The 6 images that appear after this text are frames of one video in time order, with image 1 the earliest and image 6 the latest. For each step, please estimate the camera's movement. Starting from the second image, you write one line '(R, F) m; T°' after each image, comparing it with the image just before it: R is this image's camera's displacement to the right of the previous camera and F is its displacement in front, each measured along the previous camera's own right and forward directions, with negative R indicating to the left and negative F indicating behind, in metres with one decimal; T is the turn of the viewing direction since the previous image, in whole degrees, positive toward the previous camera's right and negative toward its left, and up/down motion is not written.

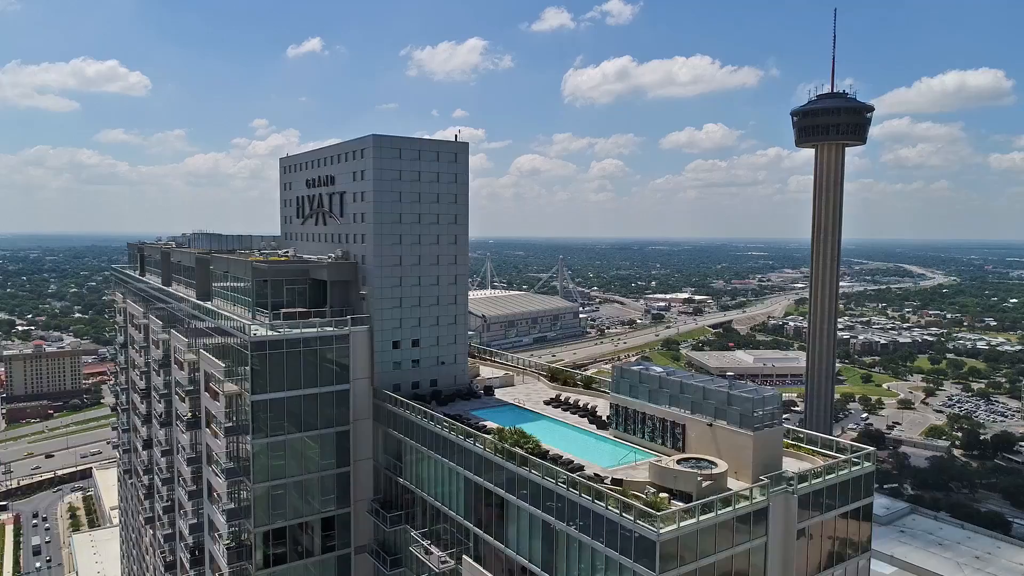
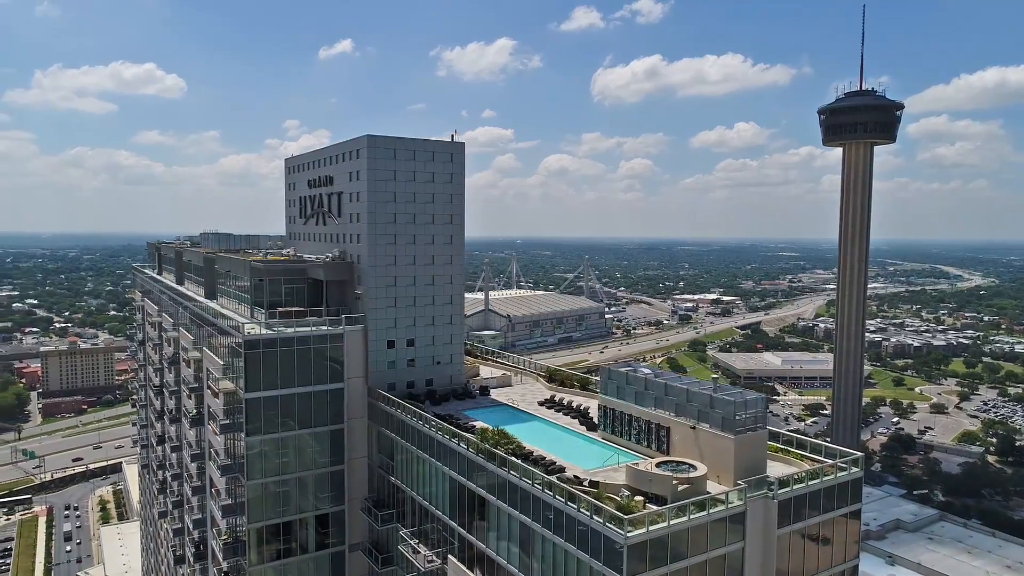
(+1.8, +0.1) m; -2°
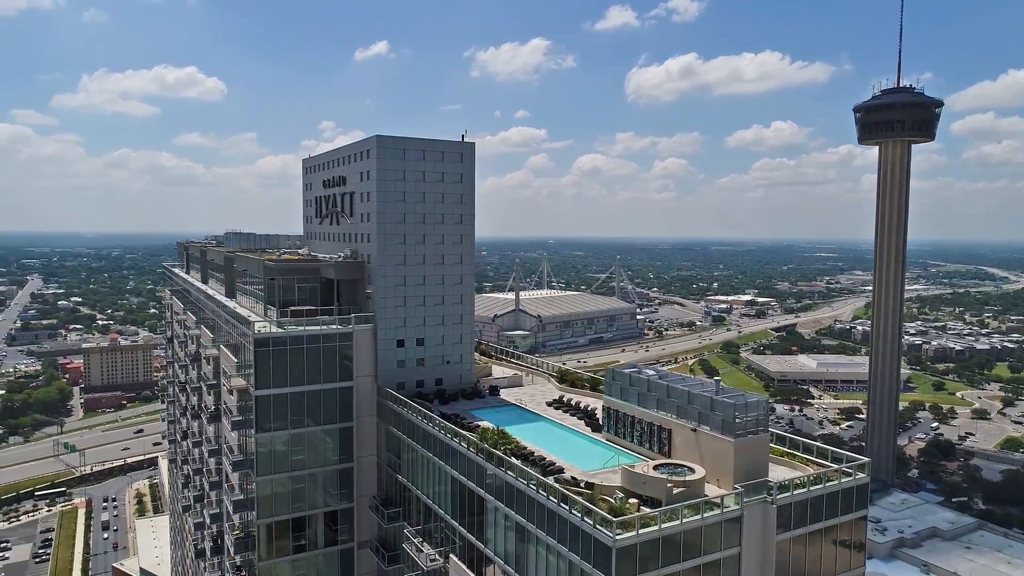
(+1.3, +0.1) m; -3°
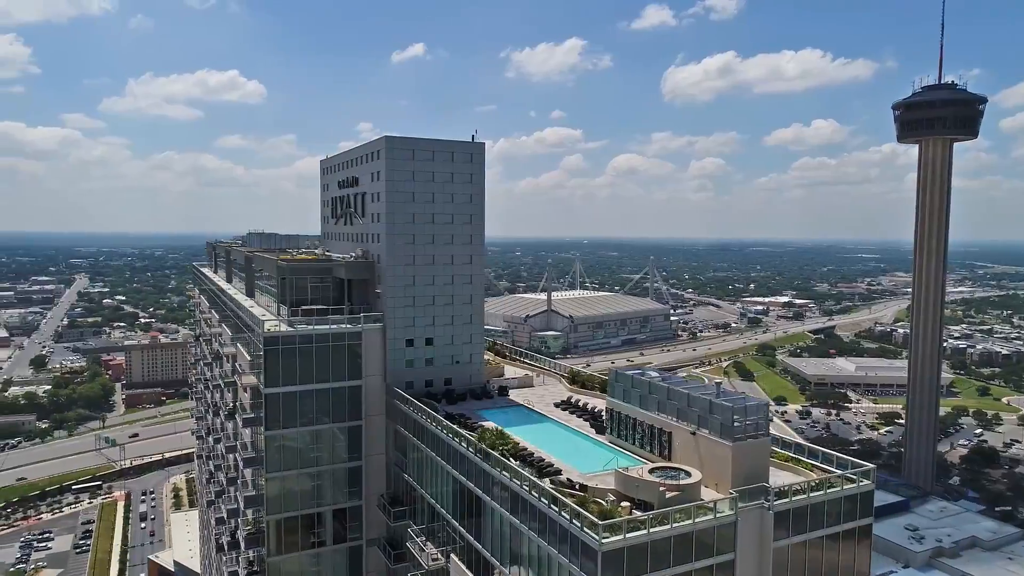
(+1.4, +0.1) m; -3°
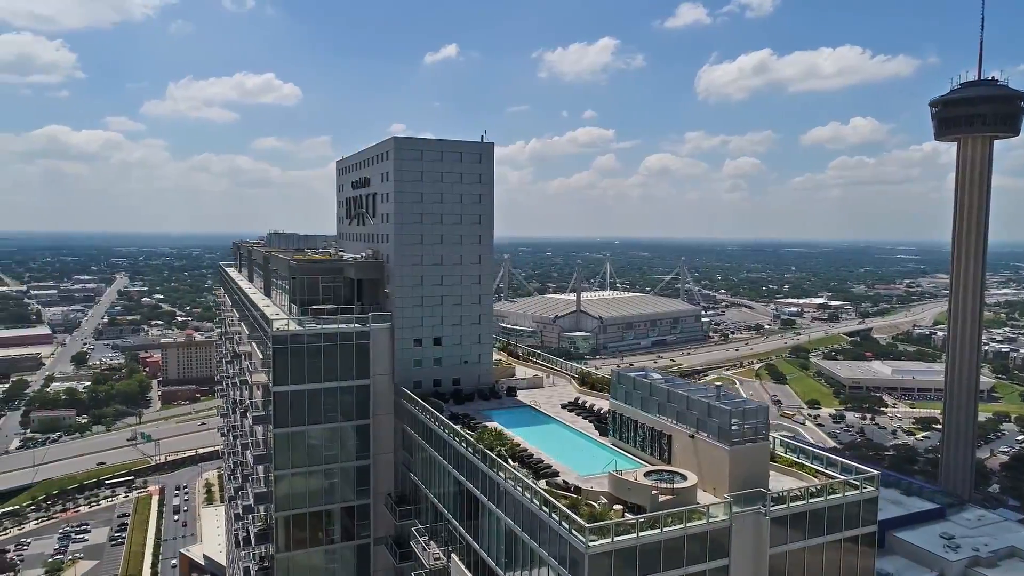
(+1.3, +0.1) m; -2°
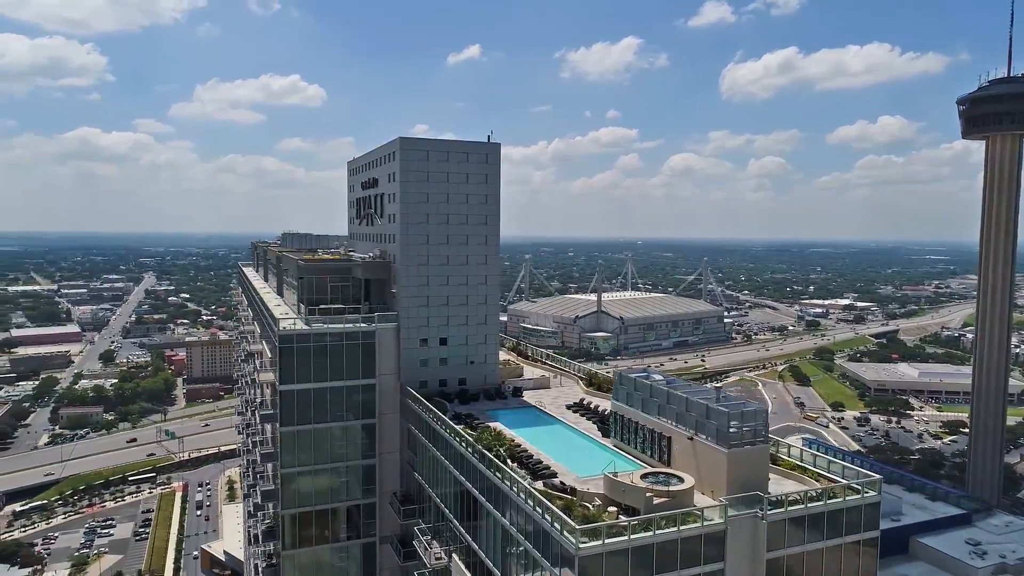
(+0.9, +0.1) m; -2°
